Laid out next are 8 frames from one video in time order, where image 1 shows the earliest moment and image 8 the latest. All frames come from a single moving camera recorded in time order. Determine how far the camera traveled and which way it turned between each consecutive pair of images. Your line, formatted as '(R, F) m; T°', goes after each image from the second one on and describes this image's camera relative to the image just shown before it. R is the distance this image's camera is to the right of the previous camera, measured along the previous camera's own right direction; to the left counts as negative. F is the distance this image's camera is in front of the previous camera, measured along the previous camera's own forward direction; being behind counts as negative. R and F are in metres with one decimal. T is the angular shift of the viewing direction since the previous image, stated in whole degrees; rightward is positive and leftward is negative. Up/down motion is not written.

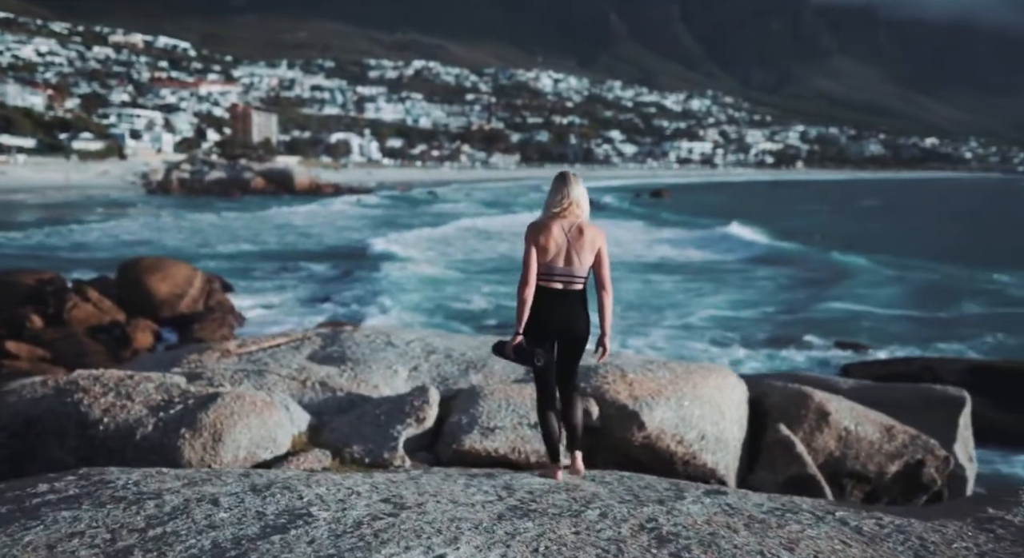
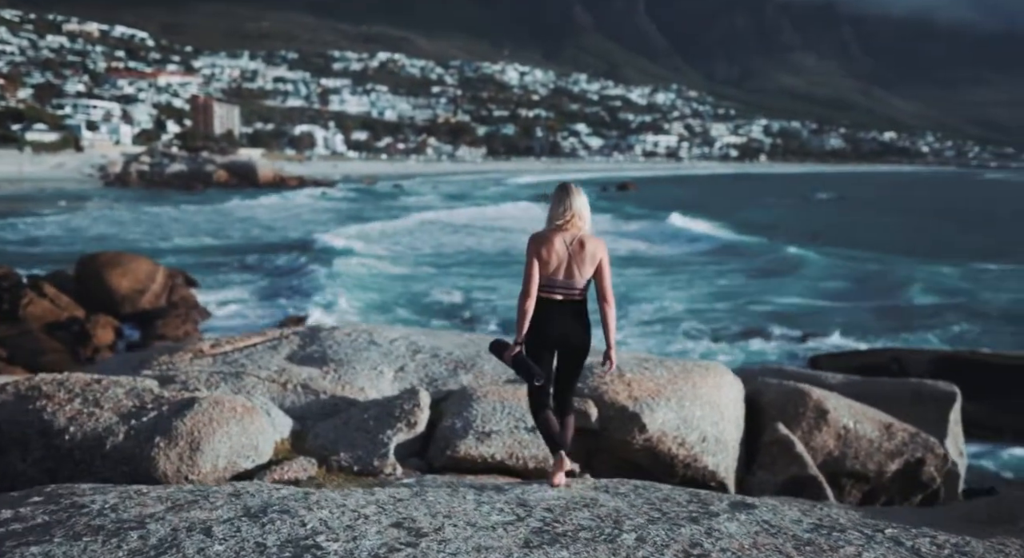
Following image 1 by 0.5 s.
(-0.2, +0.3) m; +2°
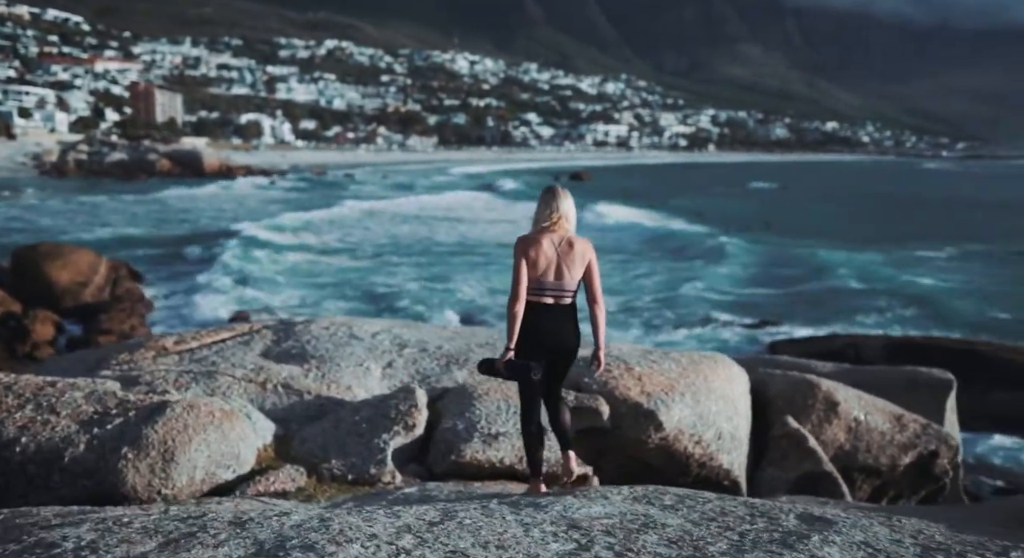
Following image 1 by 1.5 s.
(-0.3, +0.4) m; +3°
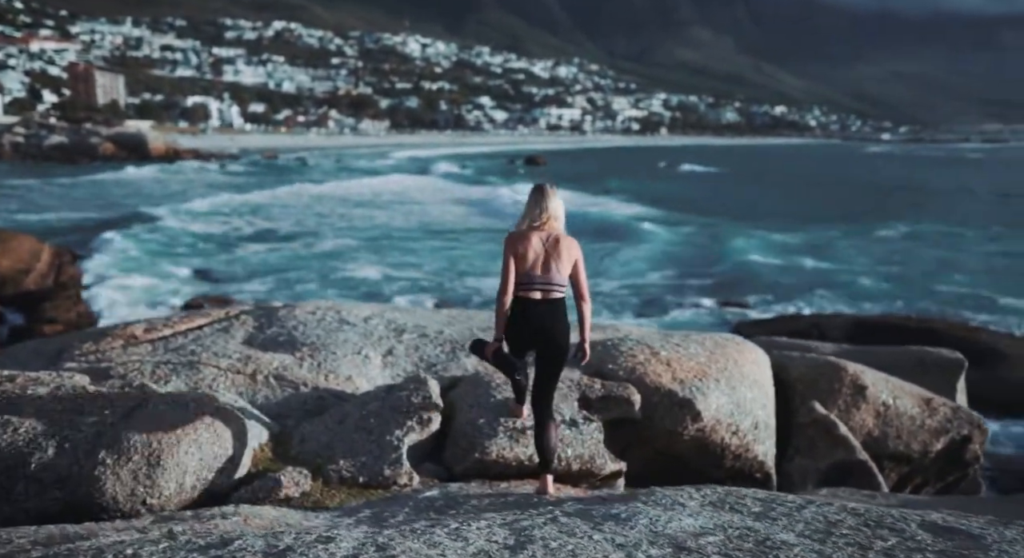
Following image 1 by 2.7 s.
(-0.3, +0.5) m; +3°
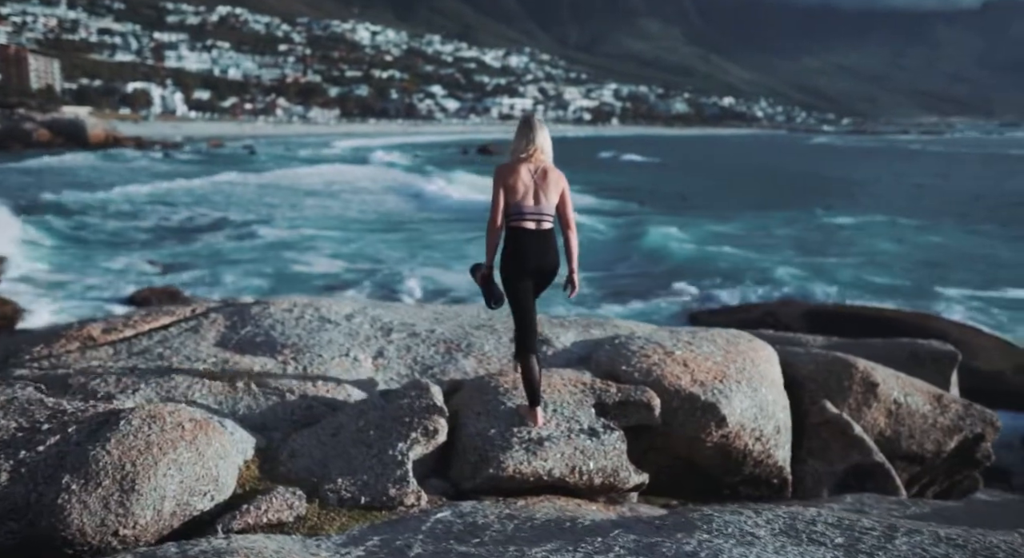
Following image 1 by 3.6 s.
(-0.3, +0.4) m; +3°
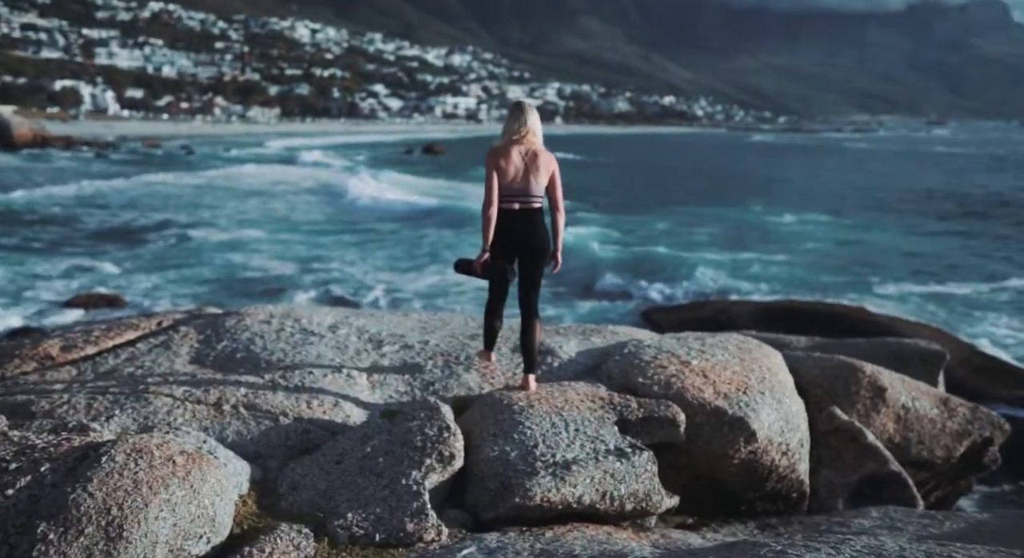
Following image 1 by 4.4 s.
(-0.3, +0.3) m; +3°
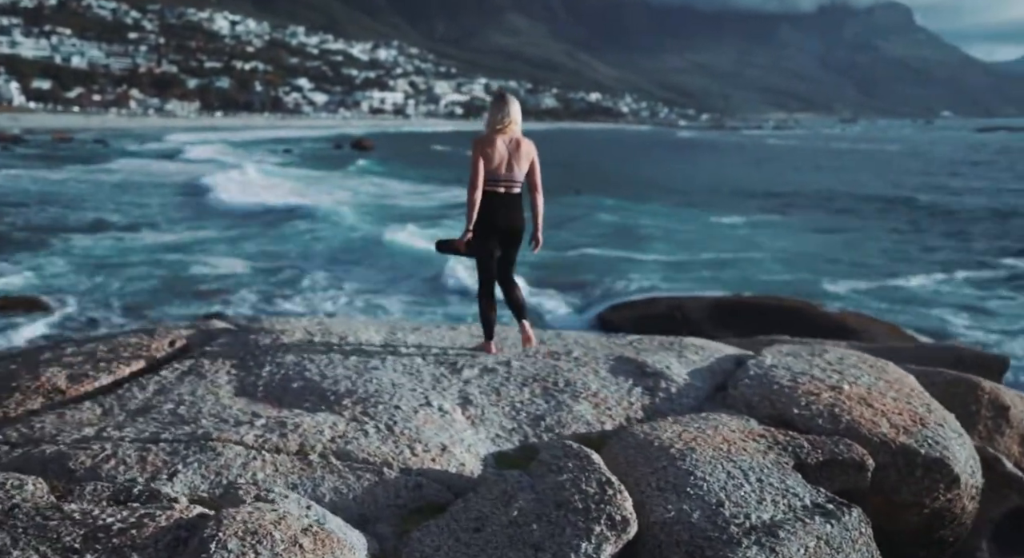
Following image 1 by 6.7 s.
(-0.8, +0.7) m; +5°
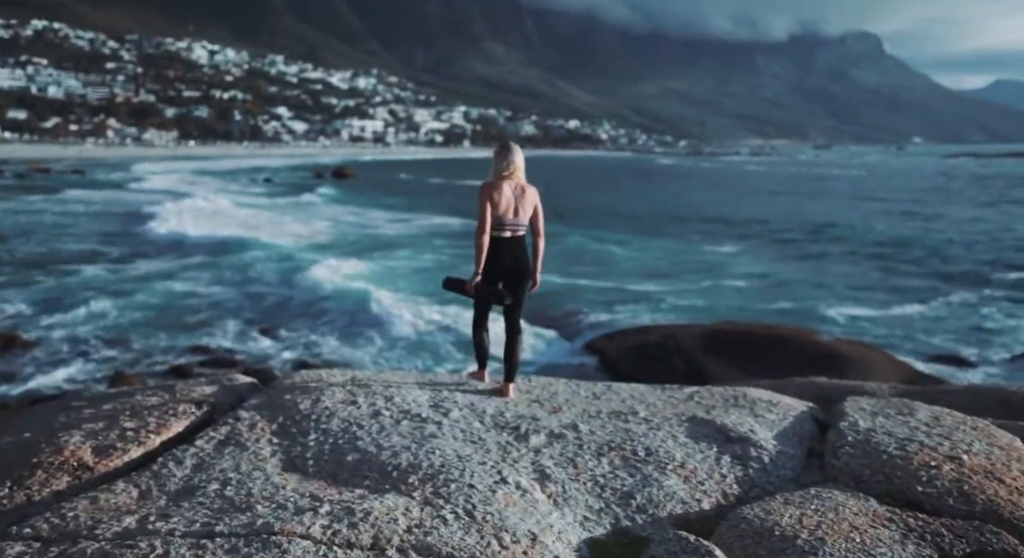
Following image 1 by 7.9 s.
(-0.4, +0.3) m; +1°
